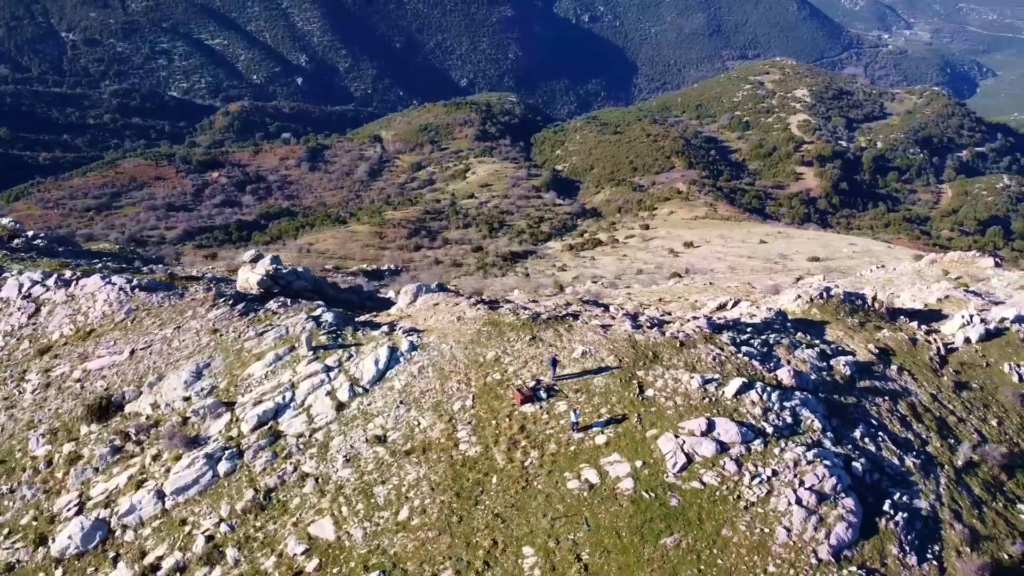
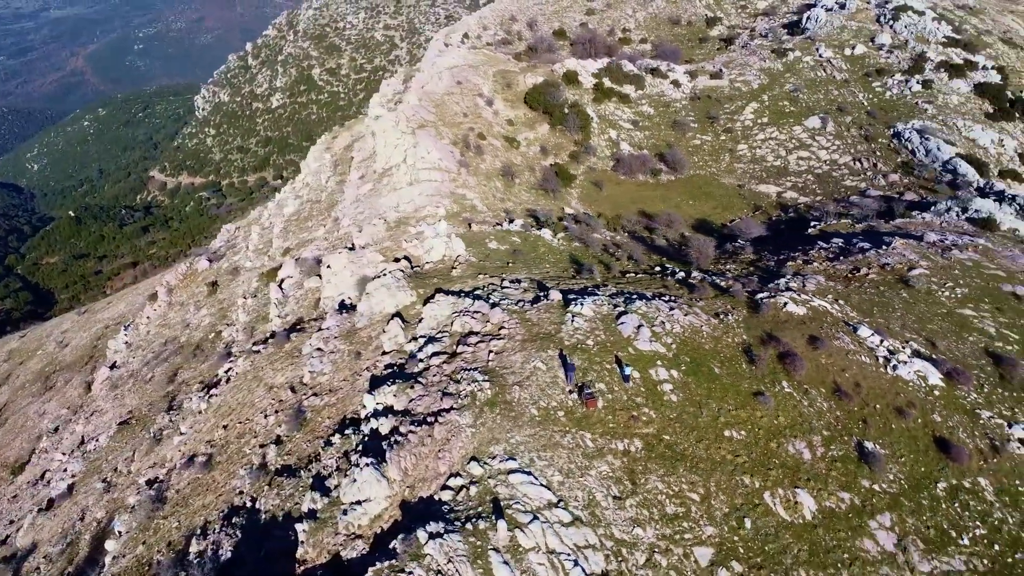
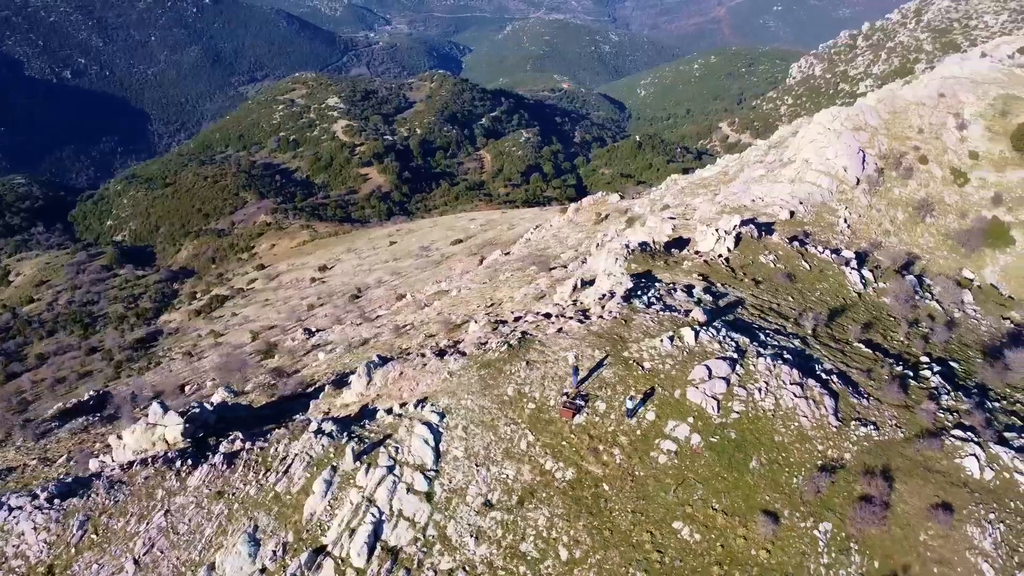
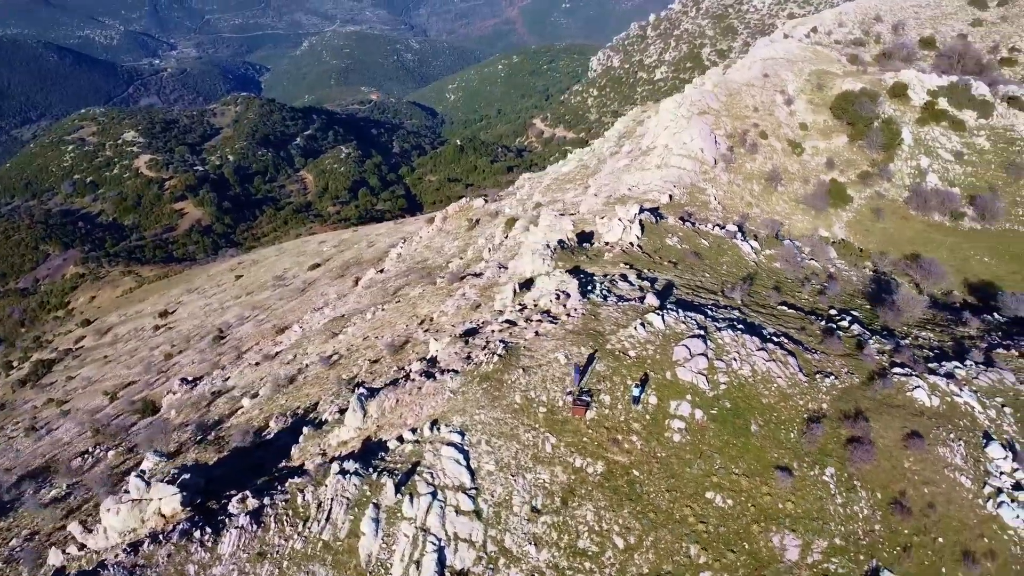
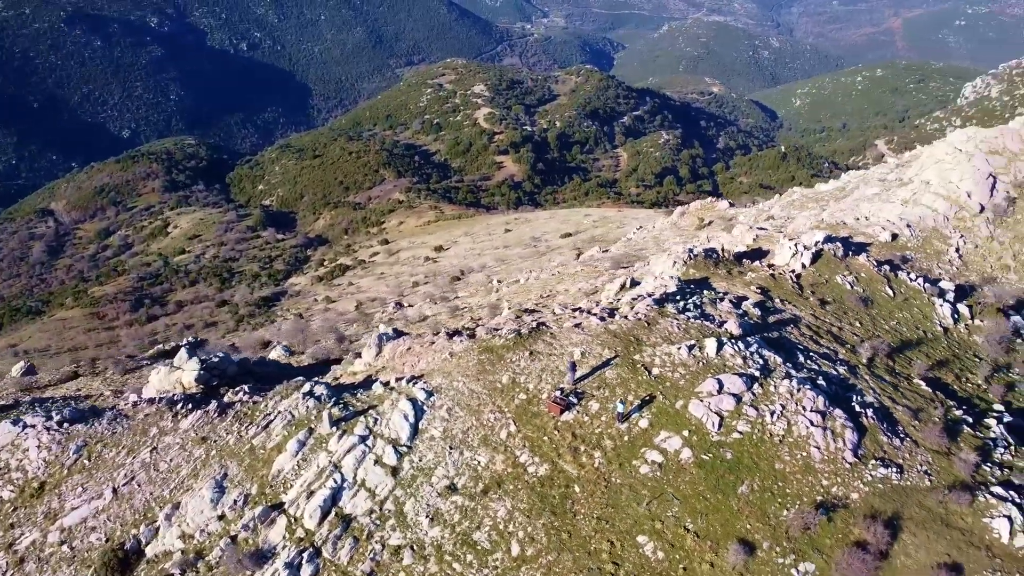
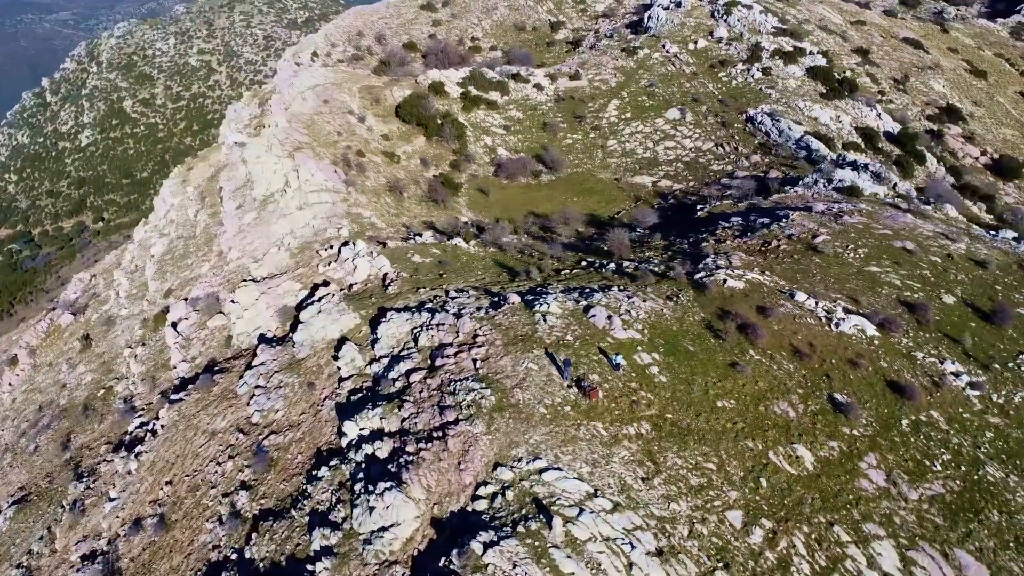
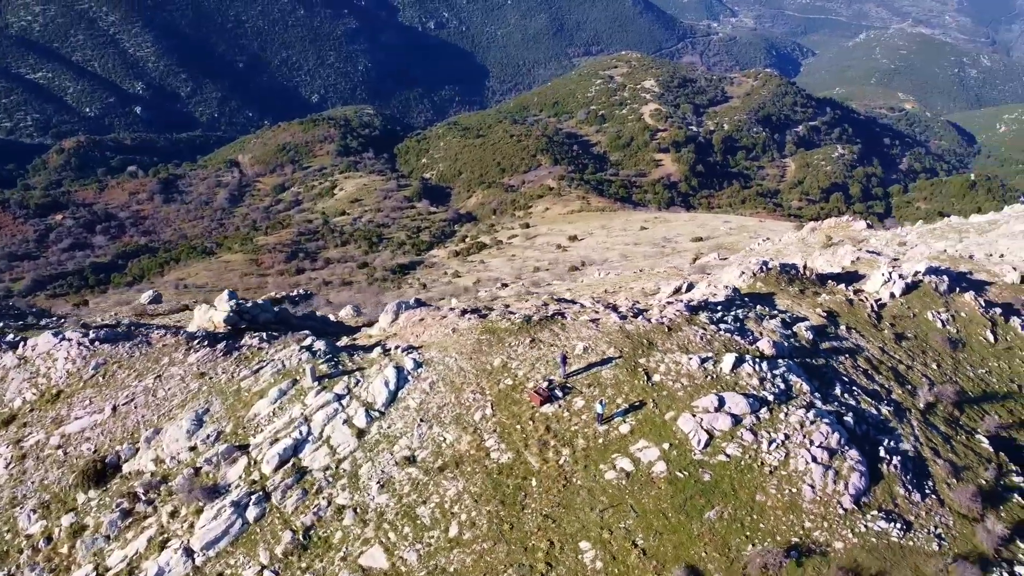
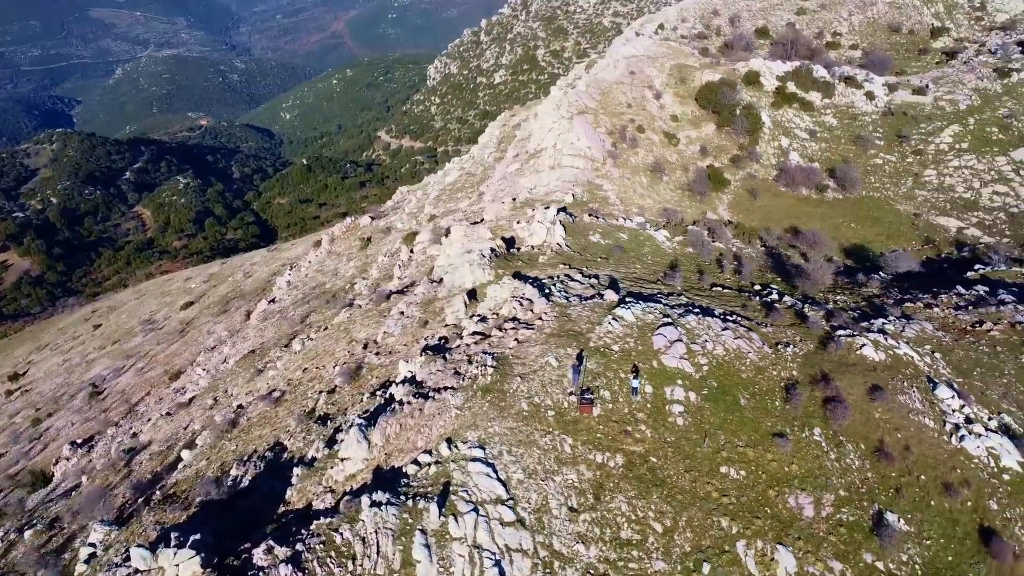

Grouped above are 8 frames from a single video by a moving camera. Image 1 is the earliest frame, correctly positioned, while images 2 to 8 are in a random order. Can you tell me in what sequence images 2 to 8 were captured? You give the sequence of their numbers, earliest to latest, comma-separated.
7, 5, 3, 4, 8, 2, 6
